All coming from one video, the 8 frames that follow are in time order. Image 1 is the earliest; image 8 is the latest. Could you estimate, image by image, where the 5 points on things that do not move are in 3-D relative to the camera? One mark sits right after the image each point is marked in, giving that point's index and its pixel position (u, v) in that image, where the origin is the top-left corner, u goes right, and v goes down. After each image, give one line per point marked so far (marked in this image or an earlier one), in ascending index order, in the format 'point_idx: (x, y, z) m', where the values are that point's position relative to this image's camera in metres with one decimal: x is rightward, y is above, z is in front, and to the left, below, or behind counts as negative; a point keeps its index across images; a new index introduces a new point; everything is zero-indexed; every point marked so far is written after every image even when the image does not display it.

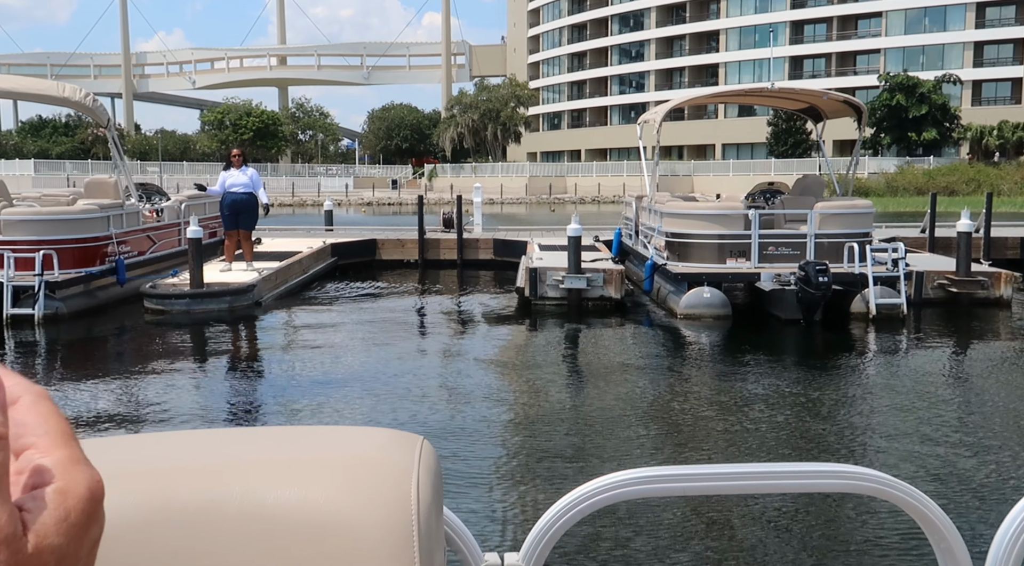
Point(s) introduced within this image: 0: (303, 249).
0: (-3.8, +0.6, +17.1) m
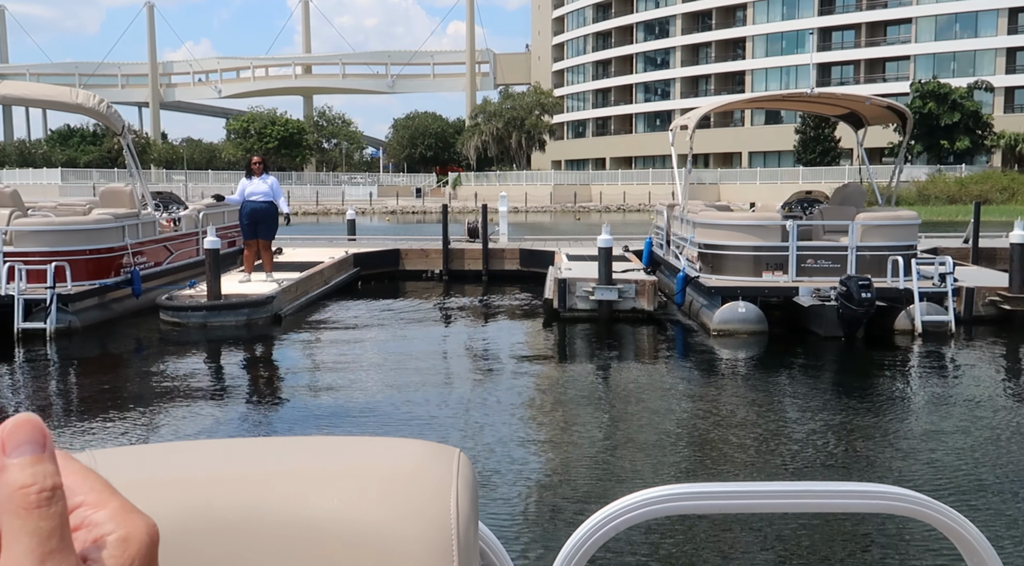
0: (-3.3, +0.4, +16.8) m
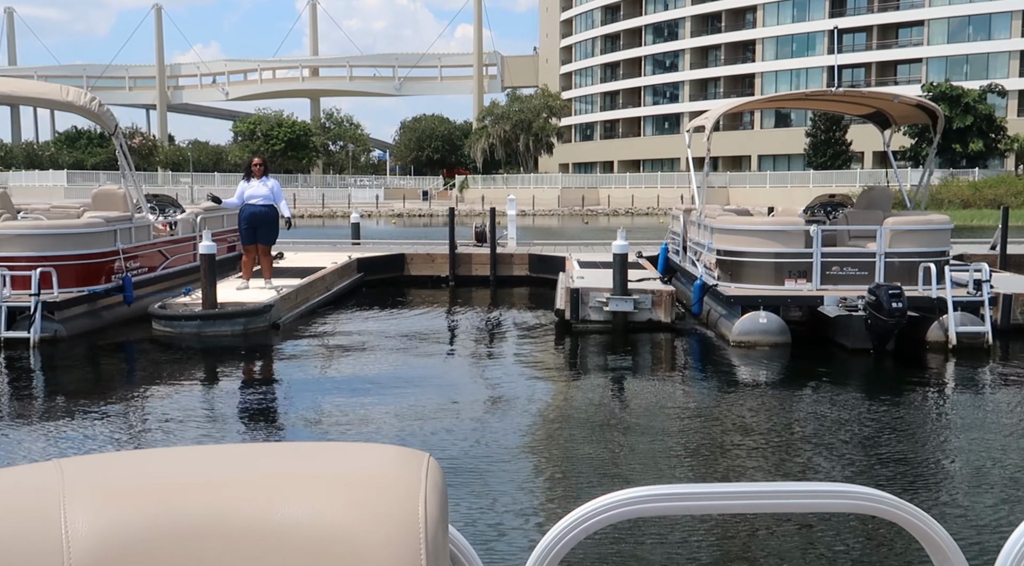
0: (-3.1, +0.3, +16.3) m
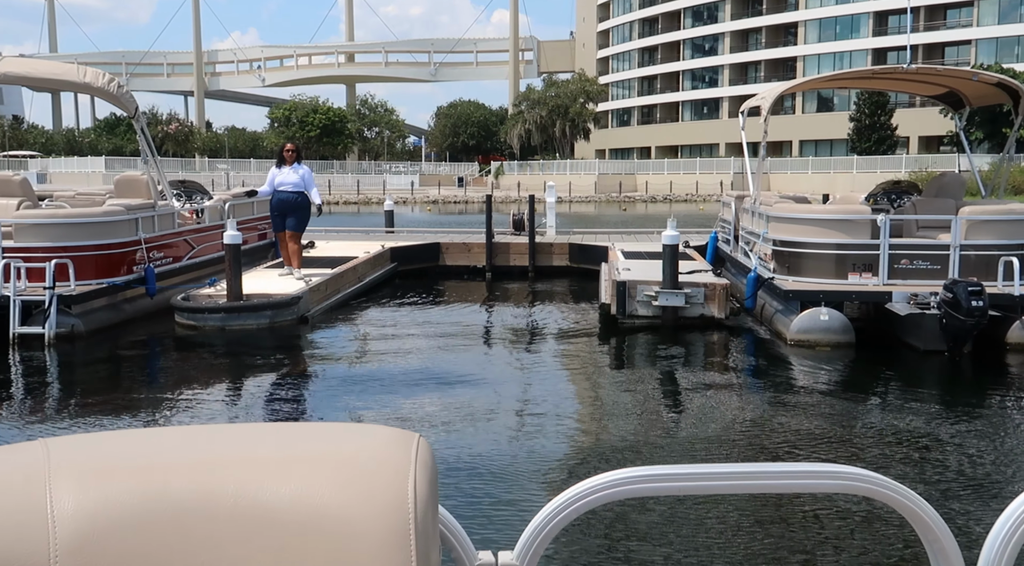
0: (-2.5, +0.5, +15.7) m
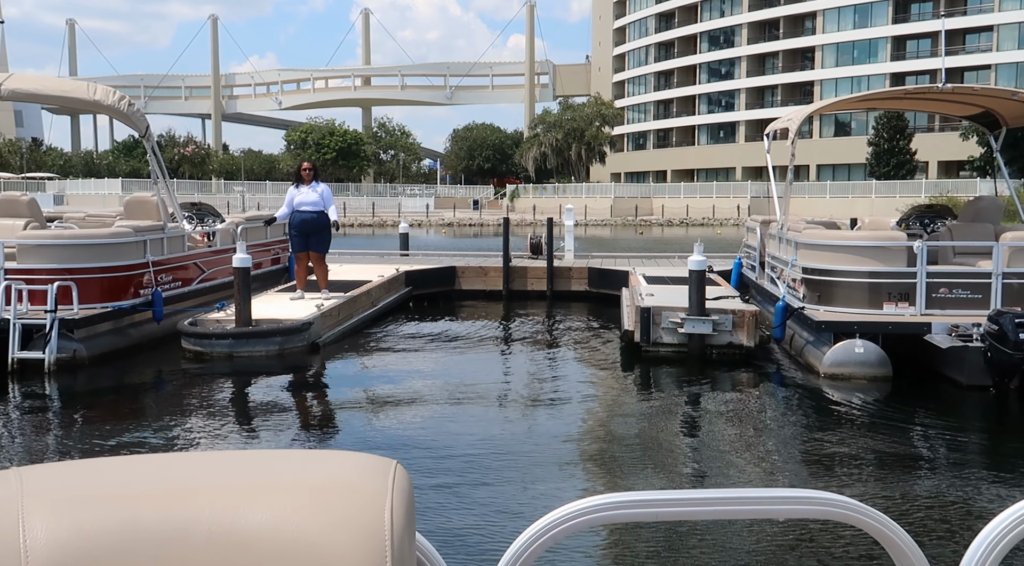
0: (-2.2, +0.1, +15.4) m
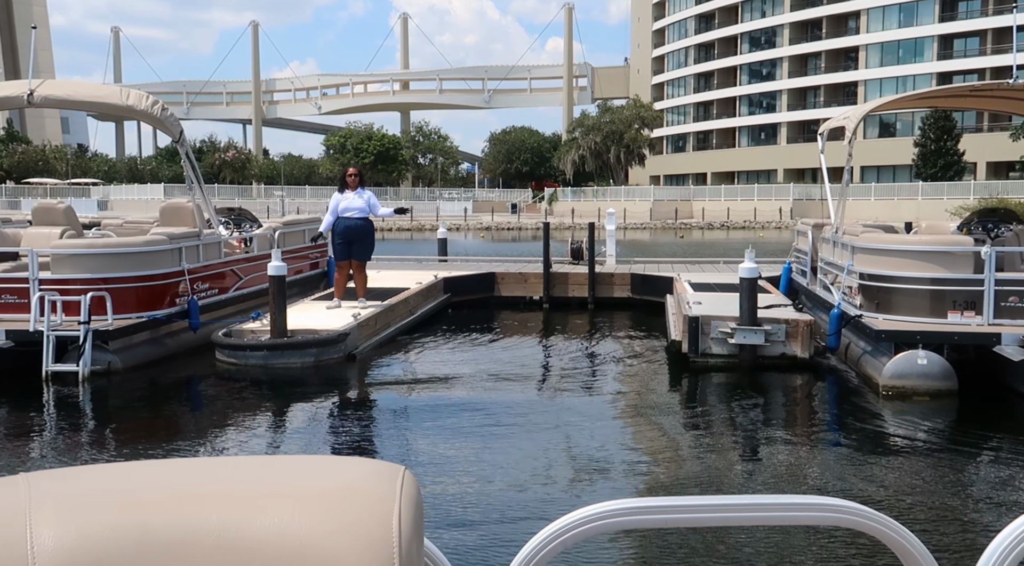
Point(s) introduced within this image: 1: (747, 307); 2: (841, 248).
0: (-1.6, 0.0, +15.1) m
1: (+2.5, -0.3, +10.4) m
2: (+3.6, +0.4, +10.5) m
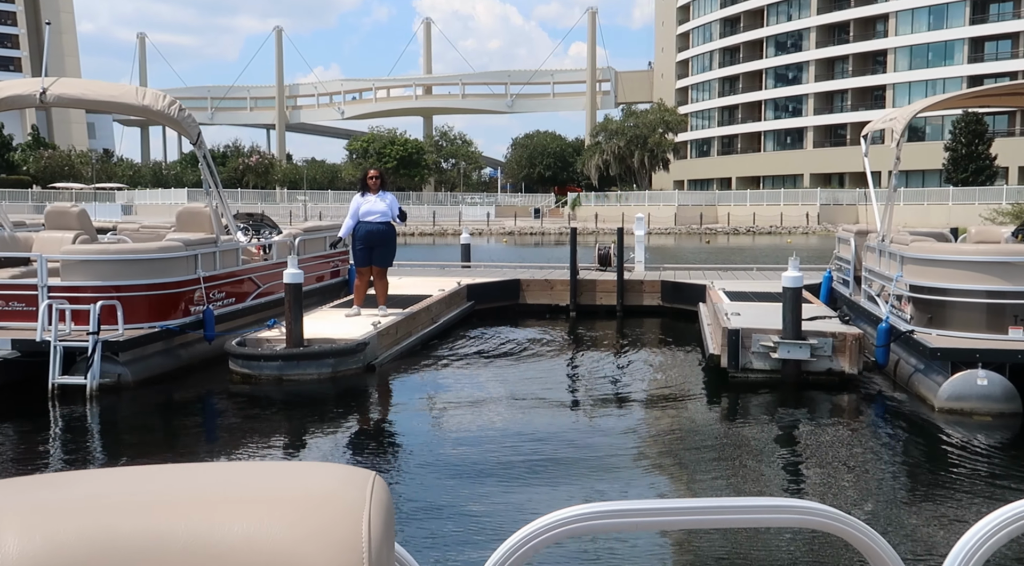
0: (-1.2, -0.1, +14.7) m
1: (+2.8, -0.3, +9.9) m
2: (+3.9, +0.3, +9.9) m
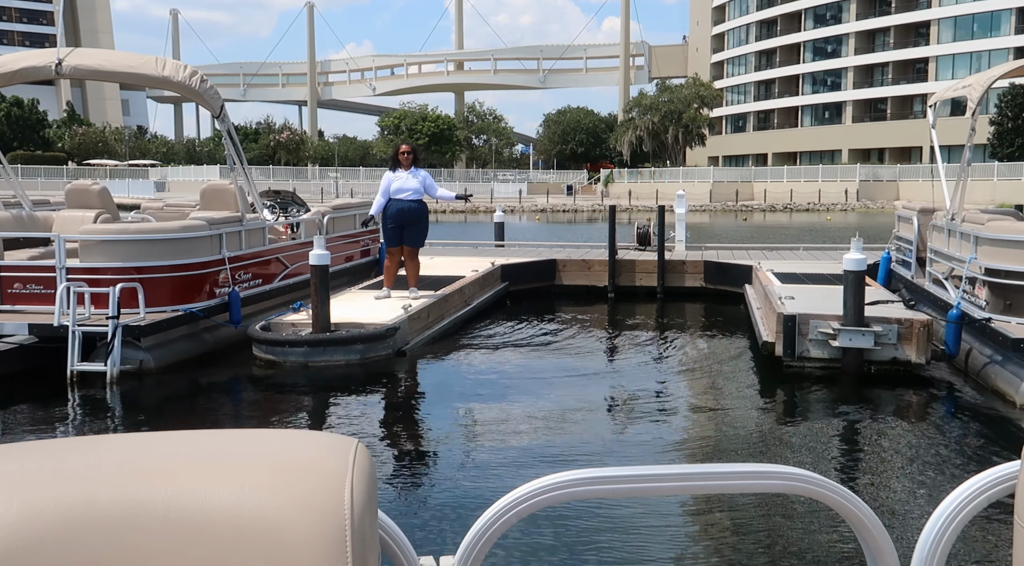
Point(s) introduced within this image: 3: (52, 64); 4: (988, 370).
0: (-0.7, +0.2, +14.2) m
1: (+3.2, -0.2, +9.3) m
2: (+4.3, +0.5, +9.3) m
3: (-4.9, +2.4, +10.3) m
4: (+4.3, -0.7, +8.8) m
